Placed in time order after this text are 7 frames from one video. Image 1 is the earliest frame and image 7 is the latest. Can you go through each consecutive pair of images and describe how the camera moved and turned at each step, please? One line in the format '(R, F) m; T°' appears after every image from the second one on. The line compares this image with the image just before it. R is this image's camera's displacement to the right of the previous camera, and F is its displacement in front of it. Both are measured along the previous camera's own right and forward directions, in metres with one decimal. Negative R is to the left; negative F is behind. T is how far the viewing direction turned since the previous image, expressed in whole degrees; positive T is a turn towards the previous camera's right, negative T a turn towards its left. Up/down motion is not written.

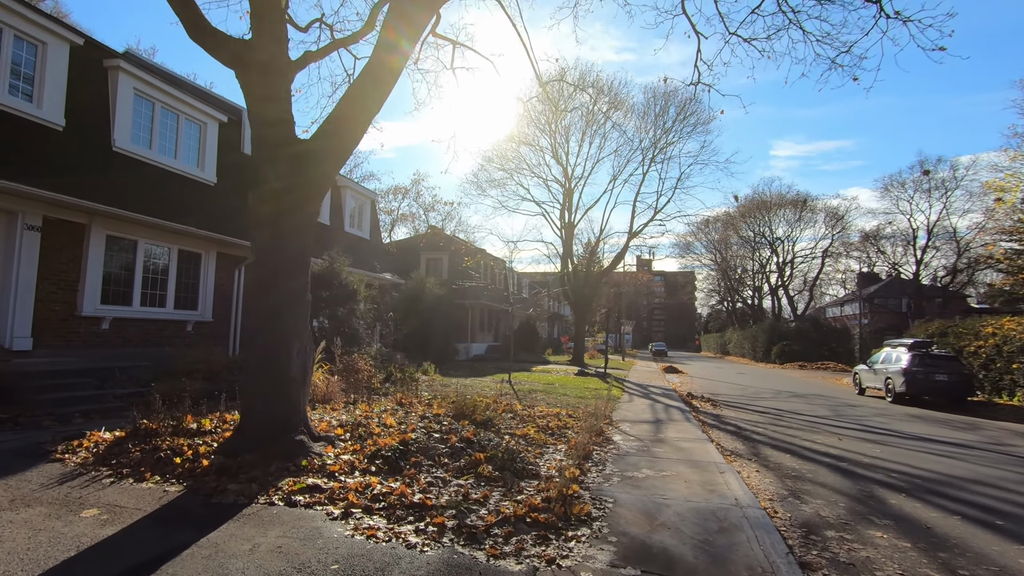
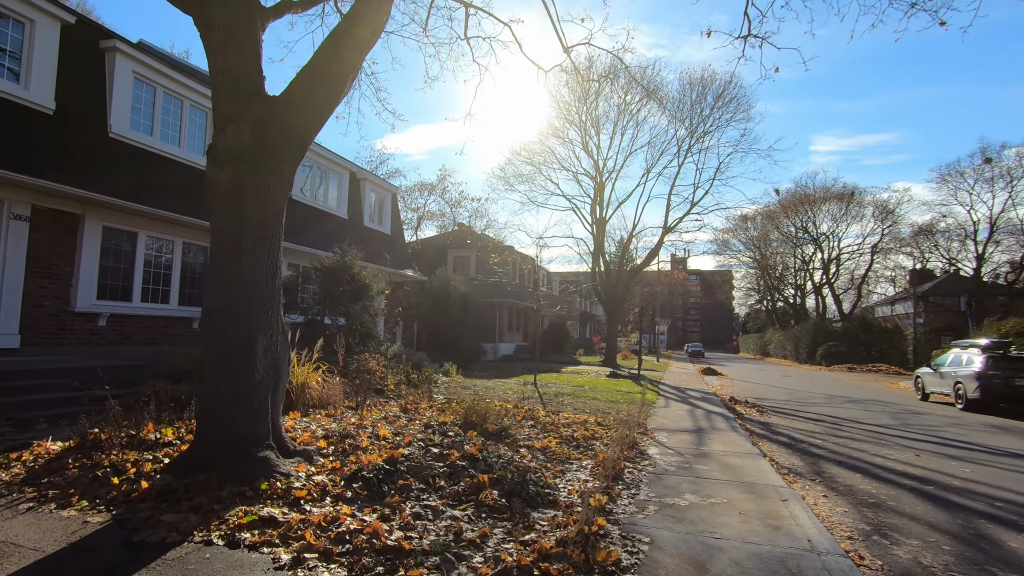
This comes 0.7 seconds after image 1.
(+0.2, +1.1) m; -3°
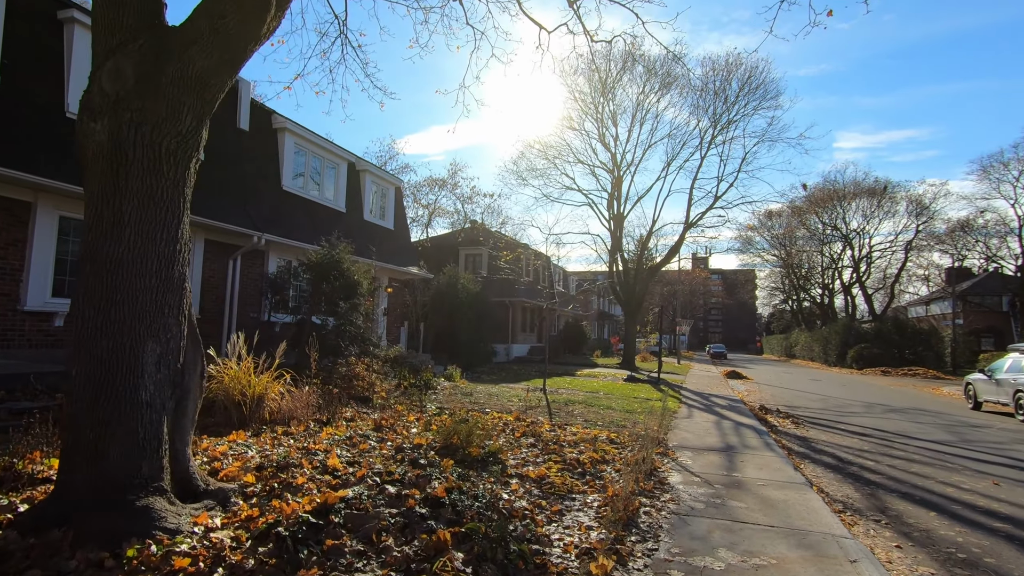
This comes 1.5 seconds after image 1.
(+0.3, +1.2) m; -2°
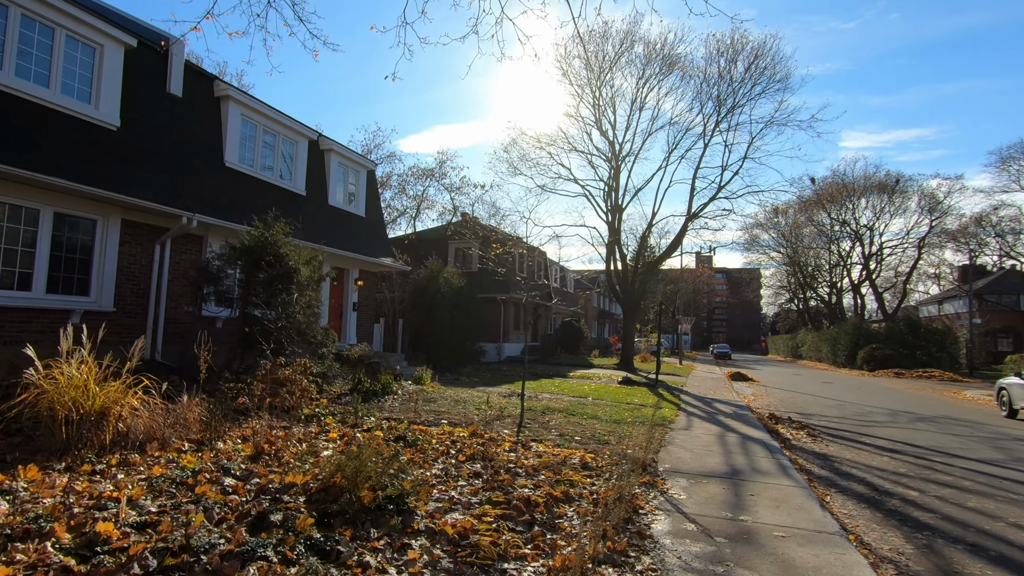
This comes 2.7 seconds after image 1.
(+0.7, +1.7) m; 0°
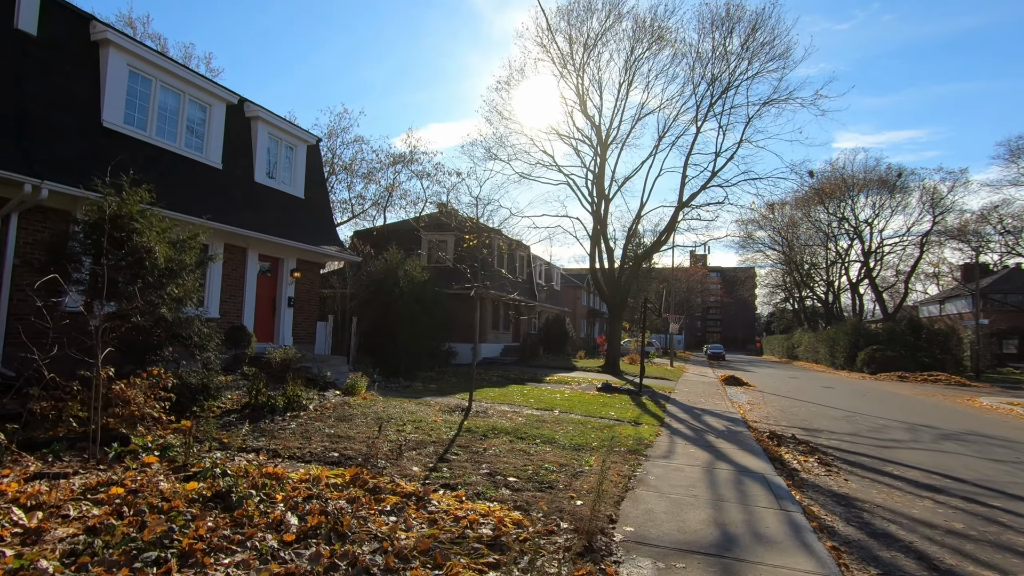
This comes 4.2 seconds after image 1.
(+0.9, +2.2) m; +1°
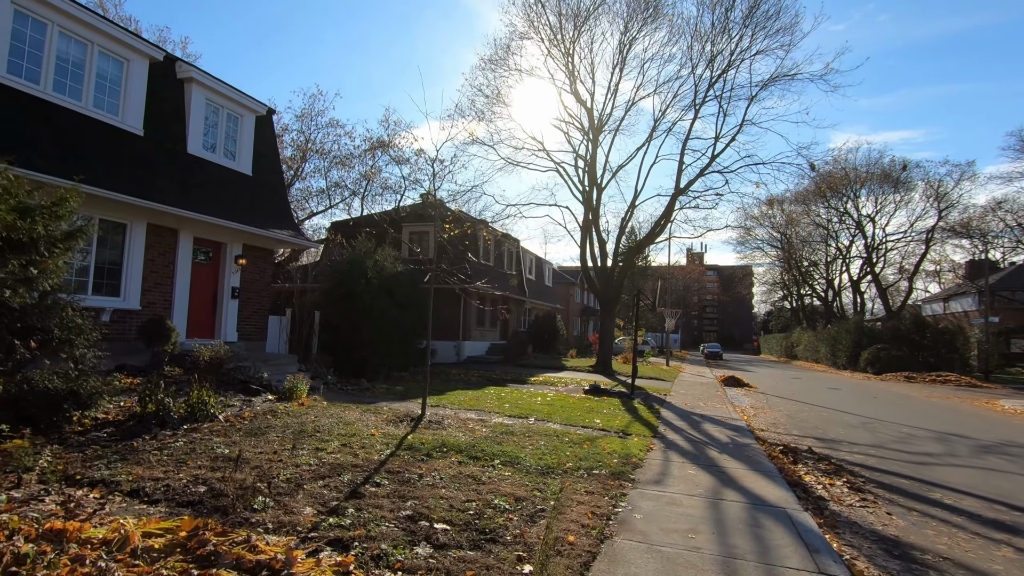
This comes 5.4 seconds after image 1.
(+0.5, +1.7) m; 0°
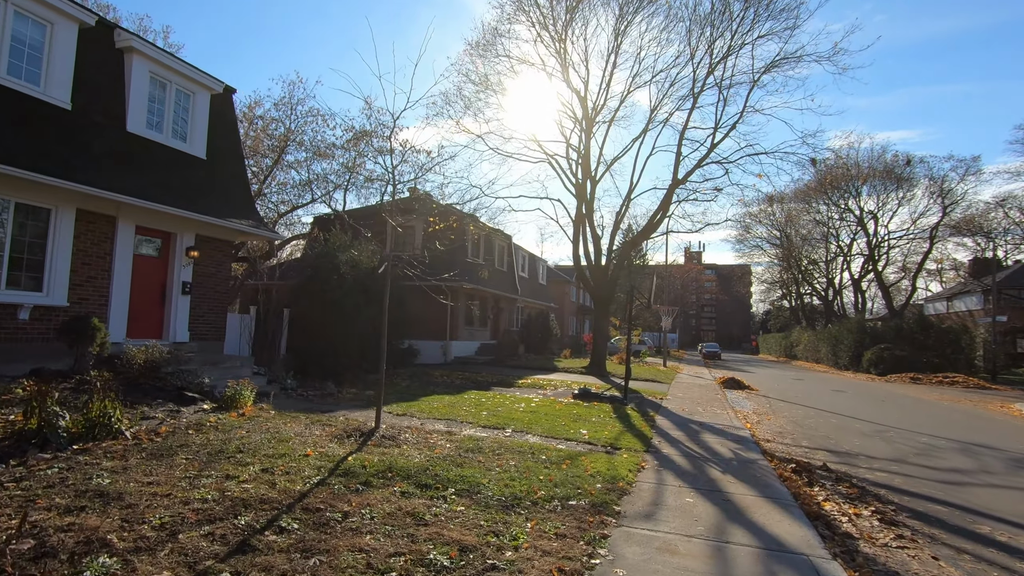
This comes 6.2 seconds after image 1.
(+0.4, +1.2) m; 0°
